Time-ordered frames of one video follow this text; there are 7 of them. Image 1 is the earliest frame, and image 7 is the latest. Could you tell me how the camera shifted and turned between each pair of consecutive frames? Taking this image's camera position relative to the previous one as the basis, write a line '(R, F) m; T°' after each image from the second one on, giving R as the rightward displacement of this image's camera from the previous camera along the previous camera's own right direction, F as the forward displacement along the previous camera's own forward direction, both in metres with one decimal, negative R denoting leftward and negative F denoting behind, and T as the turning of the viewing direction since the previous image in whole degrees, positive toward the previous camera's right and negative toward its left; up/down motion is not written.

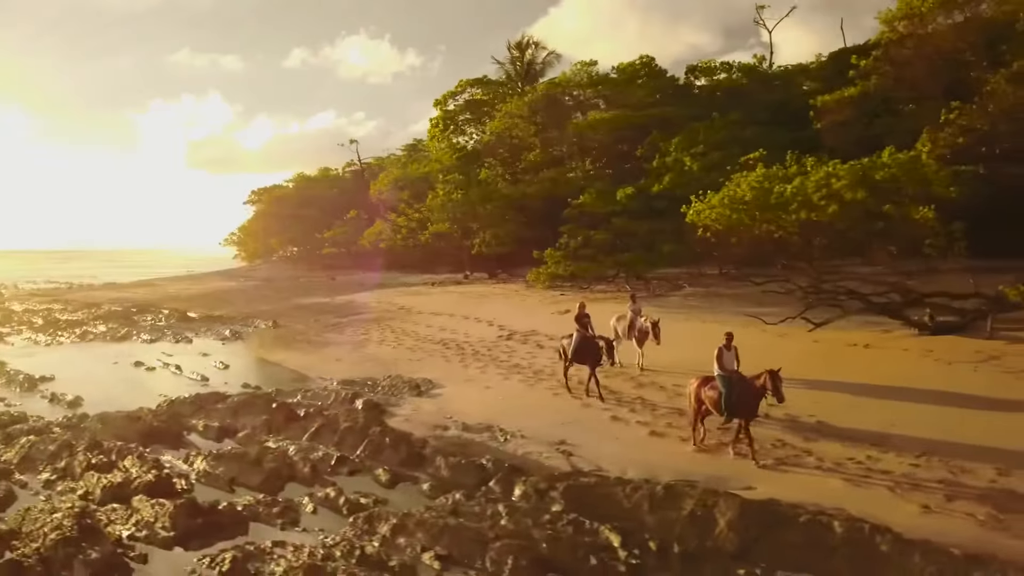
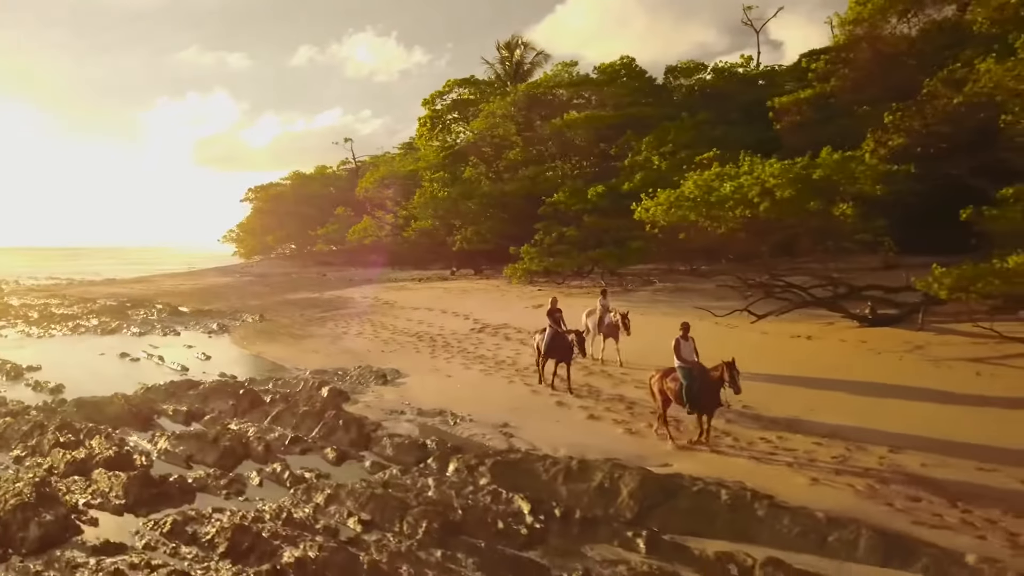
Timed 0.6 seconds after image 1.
(+0.8, -0.6) m; 0°
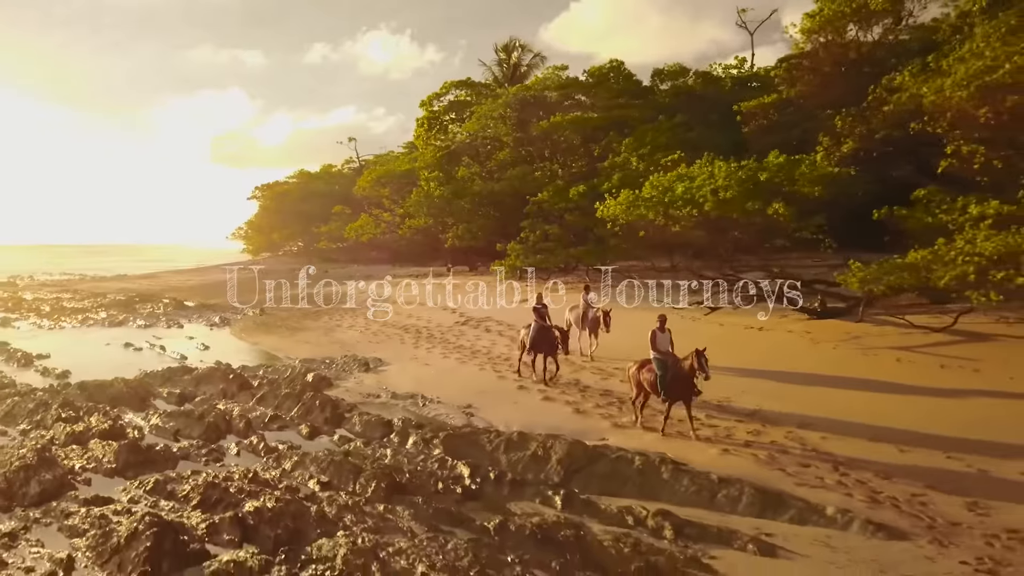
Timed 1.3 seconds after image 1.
(+0.7, -1.0) m; -1°
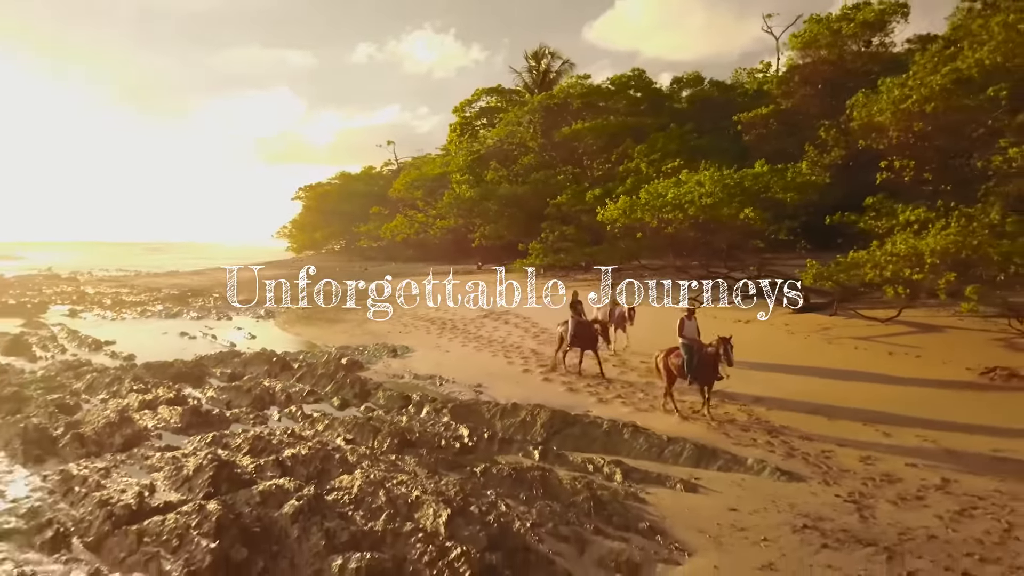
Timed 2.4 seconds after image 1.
(+0.6, -1.7) m; -3°
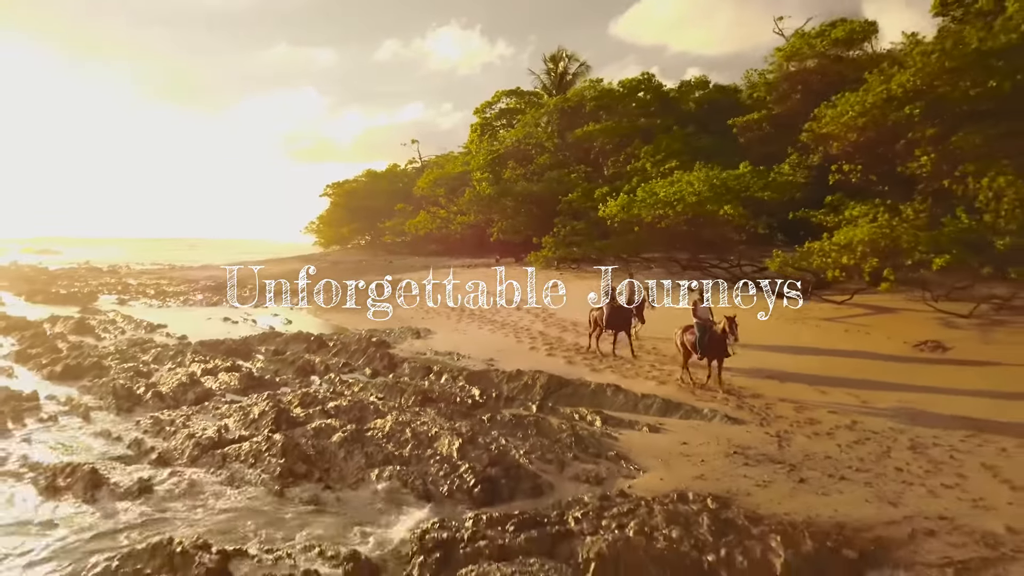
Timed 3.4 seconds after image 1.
(+0.3, -1.9) m; -2°
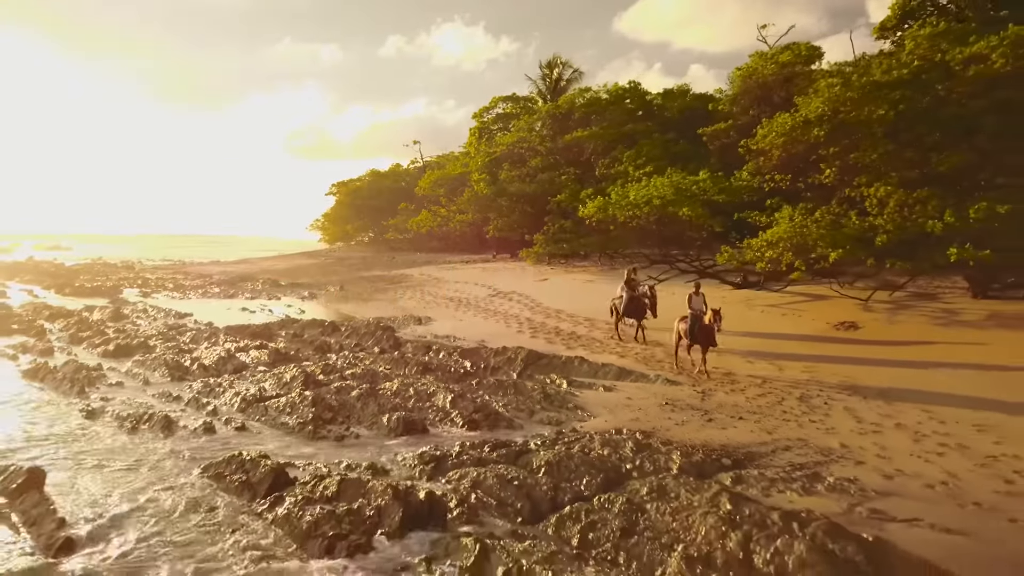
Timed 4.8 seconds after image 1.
(+0.3, -2.4) m; 0°
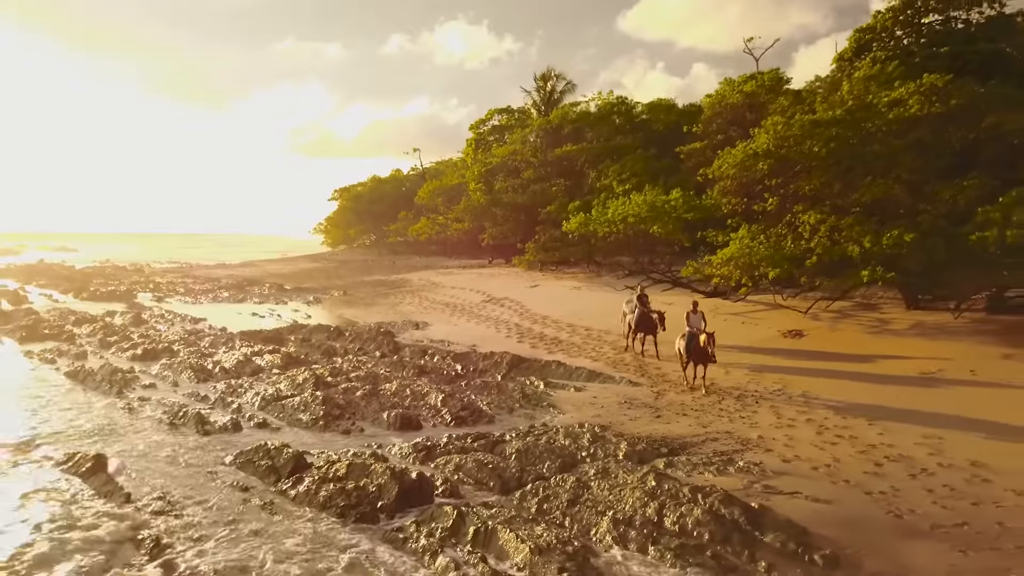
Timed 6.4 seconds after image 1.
(+0.3, -1.8) m; 0°
